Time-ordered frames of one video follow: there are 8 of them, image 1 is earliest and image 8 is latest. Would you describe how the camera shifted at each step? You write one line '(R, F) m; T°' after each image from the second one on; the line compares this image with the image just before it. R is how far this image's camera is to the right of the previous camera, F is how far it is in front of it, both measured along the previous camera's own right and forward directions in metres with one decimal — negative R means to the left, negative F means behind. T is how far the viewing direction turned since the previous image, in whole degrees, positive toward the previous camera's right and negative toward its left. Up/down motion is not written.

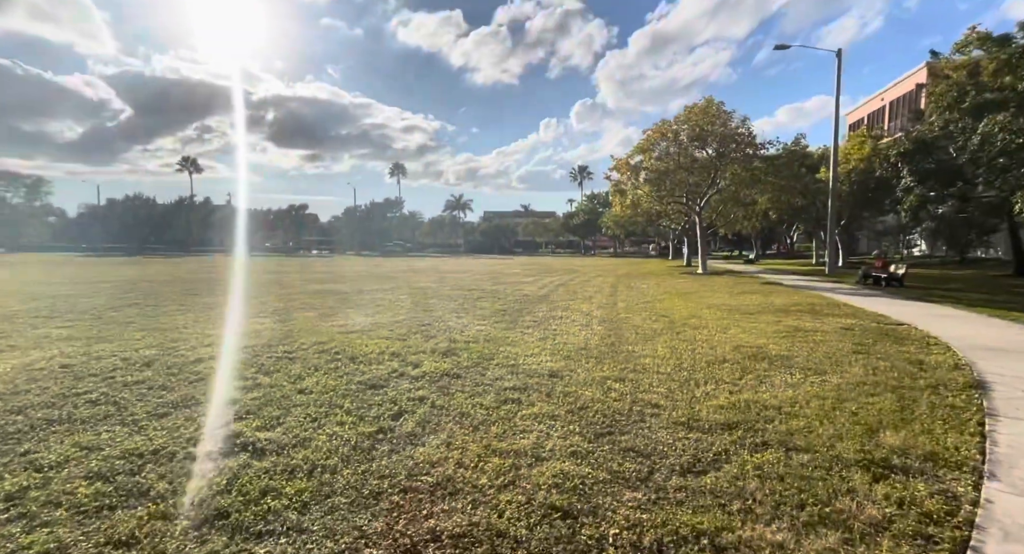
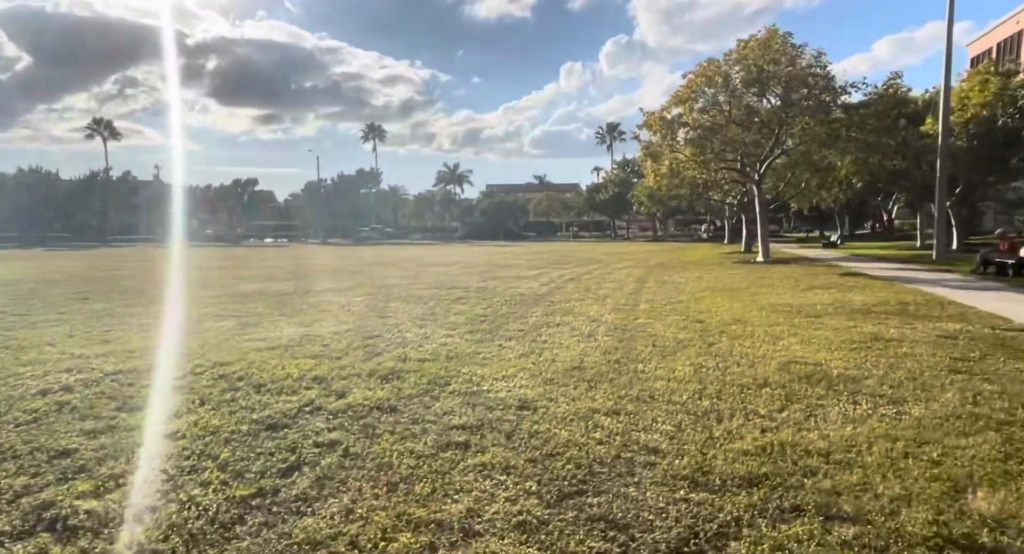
(+0.9, +2.6) m; -4°
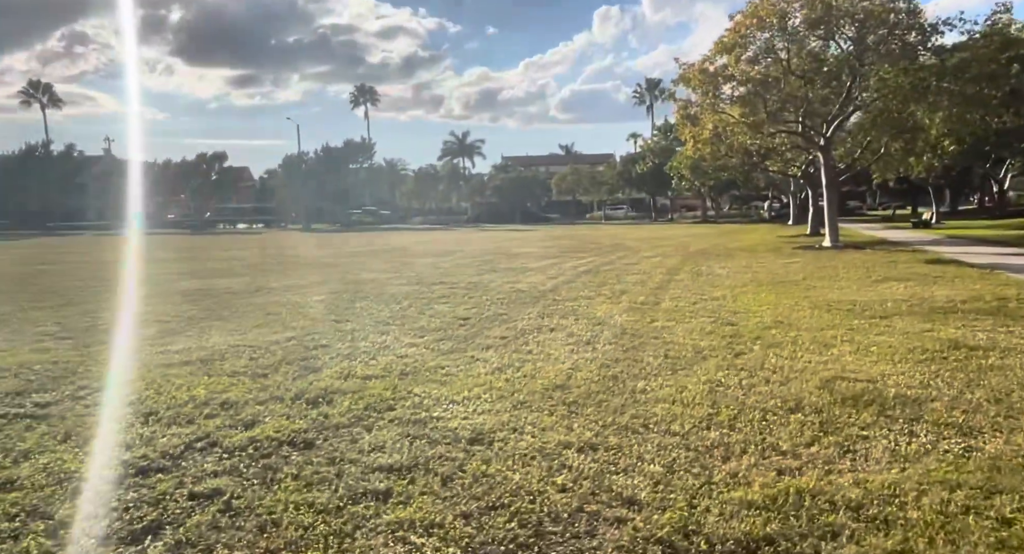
(+0.5, +1.1) m; -2°
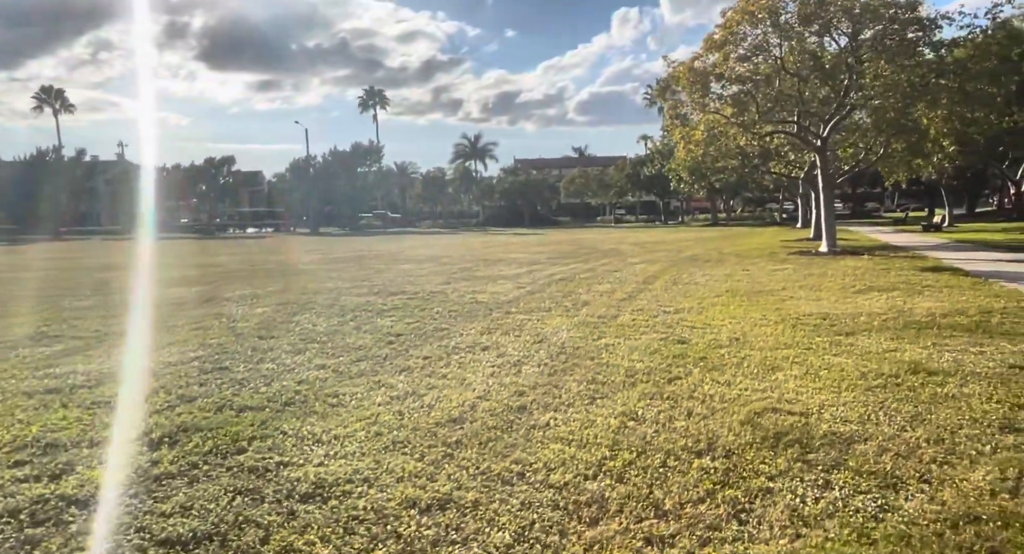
(+1.0, +0.6) m; -1°
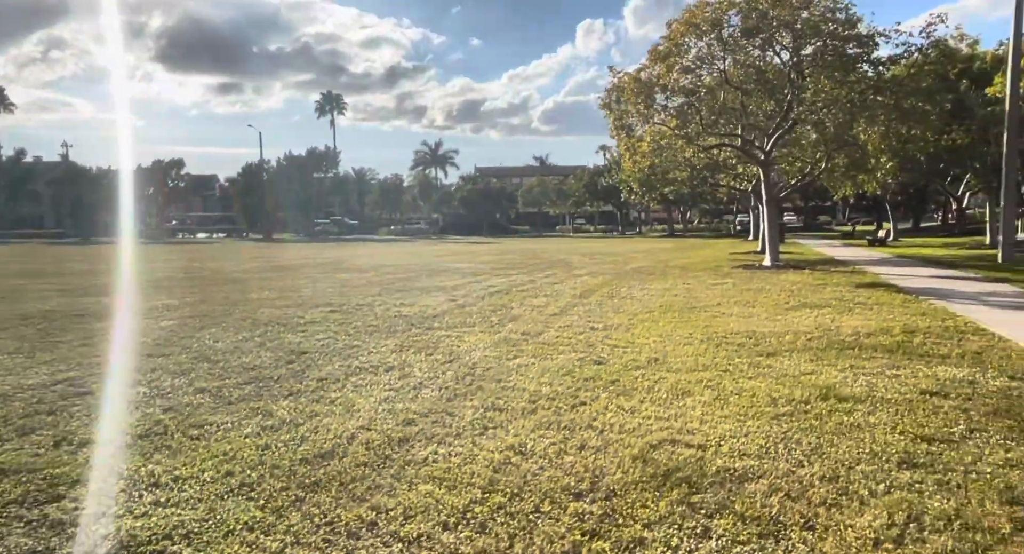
(+0.6, +0.4) m; +3°
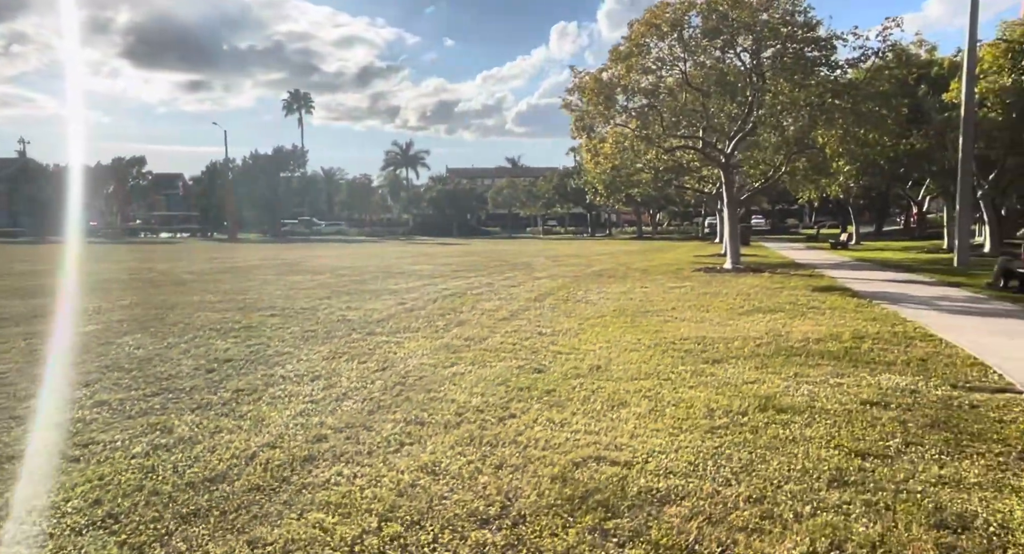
(+0.4, +0.3) m; +2°
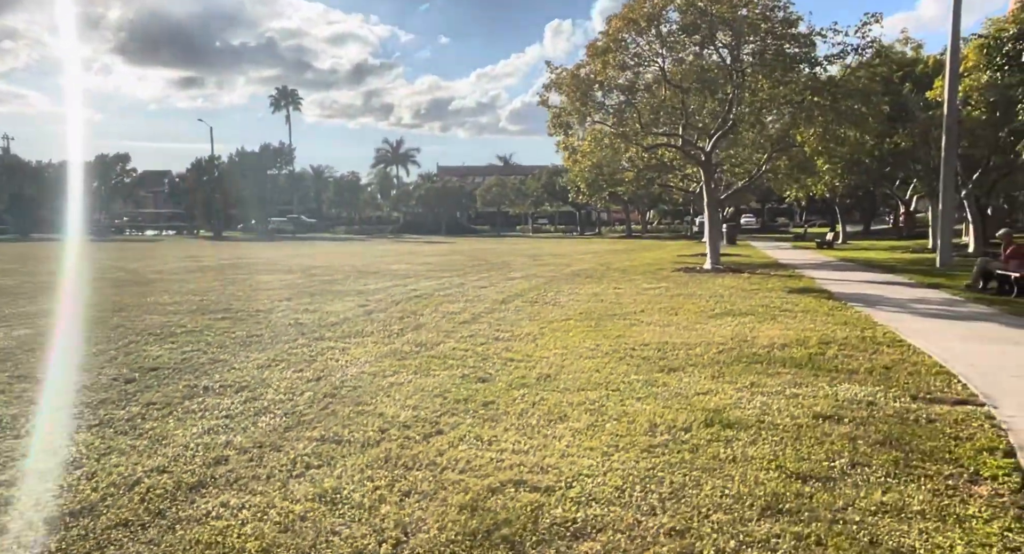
(+0.5, +0.4) m; +1°
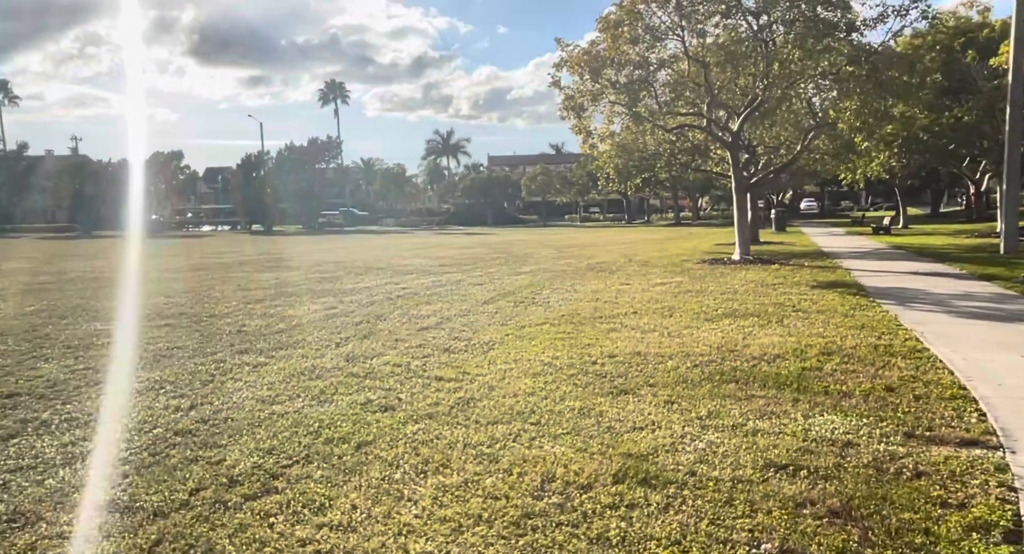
(+1.4, +1.3) m; -4°
